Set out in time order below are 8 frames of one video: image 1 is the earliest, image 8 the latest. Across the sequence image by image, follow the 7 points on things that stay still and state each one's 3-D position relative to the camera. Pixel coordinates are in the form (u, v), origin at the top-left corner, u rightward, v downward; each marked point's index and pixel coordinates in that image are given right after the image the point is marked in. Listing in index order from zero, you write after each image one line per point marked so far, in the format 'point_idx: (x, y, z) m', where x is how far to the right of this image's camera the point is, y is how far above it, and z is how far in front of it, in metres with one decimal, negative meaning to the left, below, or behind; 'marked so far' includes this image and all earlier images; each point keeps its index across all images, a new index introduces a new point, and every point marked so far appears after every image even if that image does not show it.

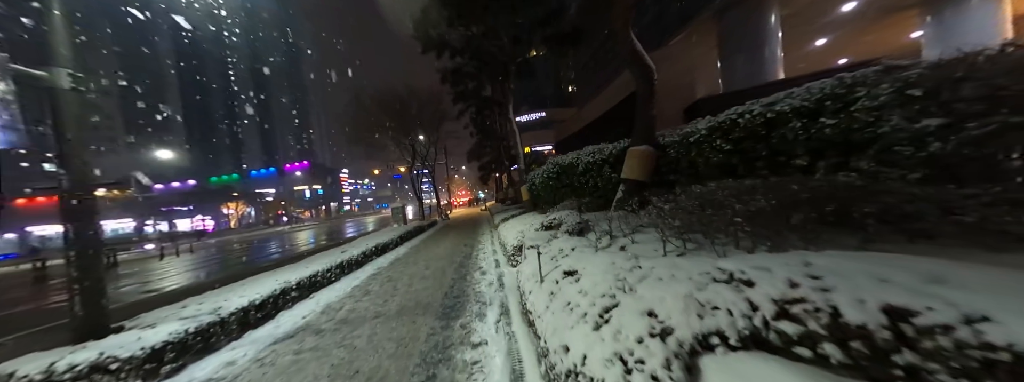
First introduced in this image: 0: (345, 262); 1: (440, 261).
0: (-5.4, -2.3, +7.6) m
1: (-2.4, -2.4, +7.9) m
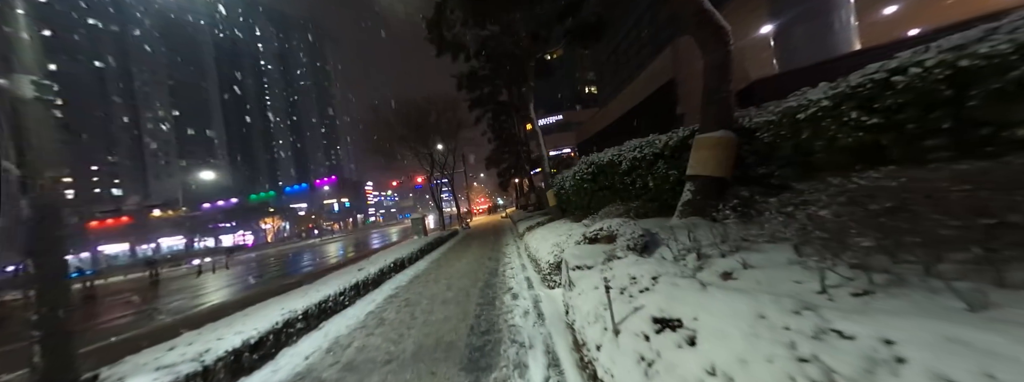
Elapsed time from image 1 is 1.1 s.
0: (-4.5, -2.7, +6.9) m
1: (-1.5, -2.7, +7.0) m
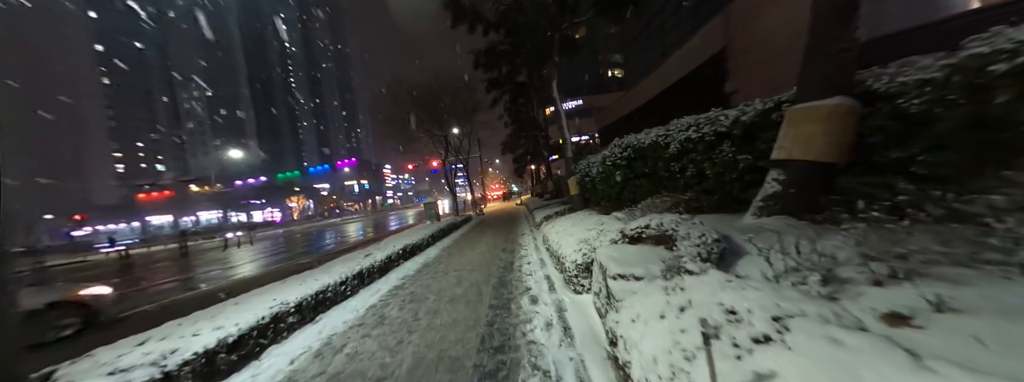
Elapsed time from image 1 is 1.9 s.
0: (-4.0, -2.2, +6.4) m
1: (-1.0, -2.2, +6.3) m
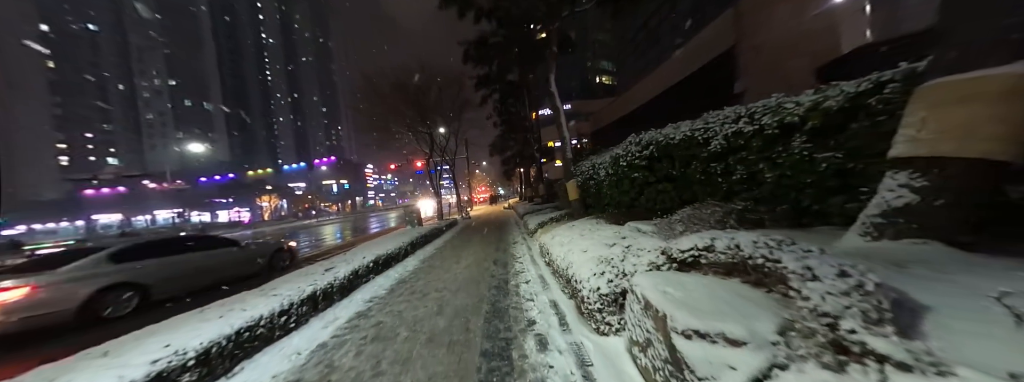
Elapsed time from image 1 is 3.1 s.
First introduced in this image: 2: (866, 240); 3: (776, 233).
0: (-4.1, -2.2, +5.0) m
1: (-1.1, -2.3, +5.1) m
2: (+3.5, -0.5, +2.3) m
3: (+3.2, -0.5, +2.9) m
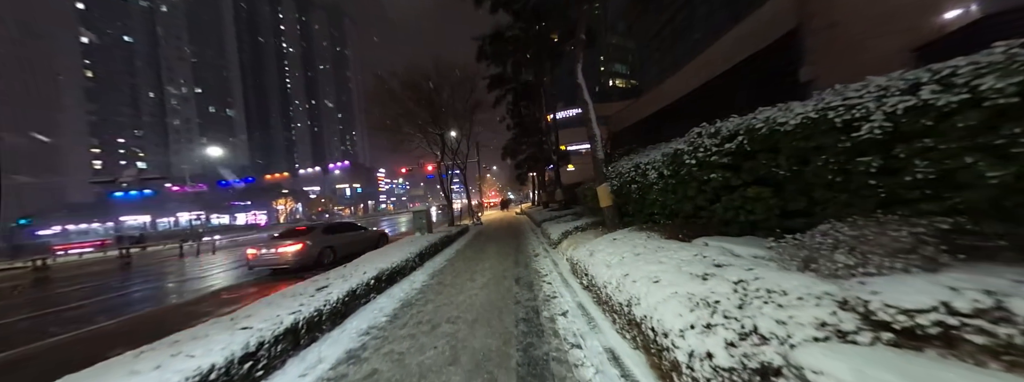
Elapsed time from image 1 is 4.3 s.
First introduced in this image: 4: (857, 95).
0: (-3.5, -2.3, +4.0) m
1: (-0.5, -2.4, +3.9) m
2: (+4.0, -0.5, +1.0) m
3: (+3.7, -0.6, +1.6) m
4: (+4.1, +1.1, +2.9) m
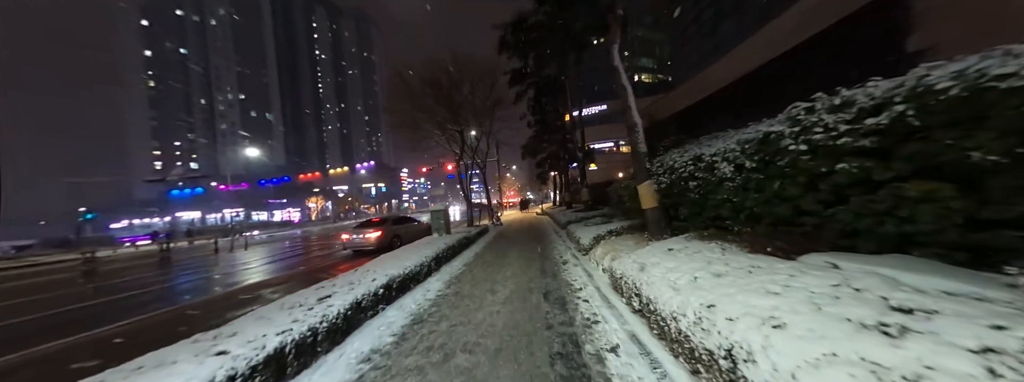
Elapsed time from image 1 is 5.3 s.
0: (-3.1, -2.2, +3.3) m
1: (-0.1, -2.3, +3.0) m
2: (+4.2, -0.5, -0.3) m
3: (+4.0, -0.6, +0.3) m
4: (+4.4, +1.2, +1.6) m
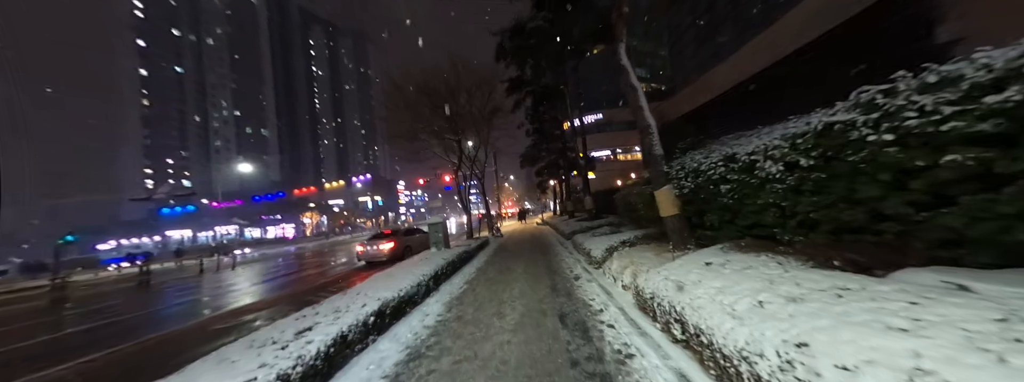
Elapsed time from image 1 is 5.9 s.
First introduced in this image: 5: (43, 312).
0: (-2.8, -2.4, +2.6) m
1: (+0.2, -2.4, +2.3) m
2: (+4.4, -0.3, -0.9) m
3: (+4.2, -0.4, -0.3) m
4: (+4.6, +1.2, +1.1) m
5: (-21.9, -5.6, +10.9) m
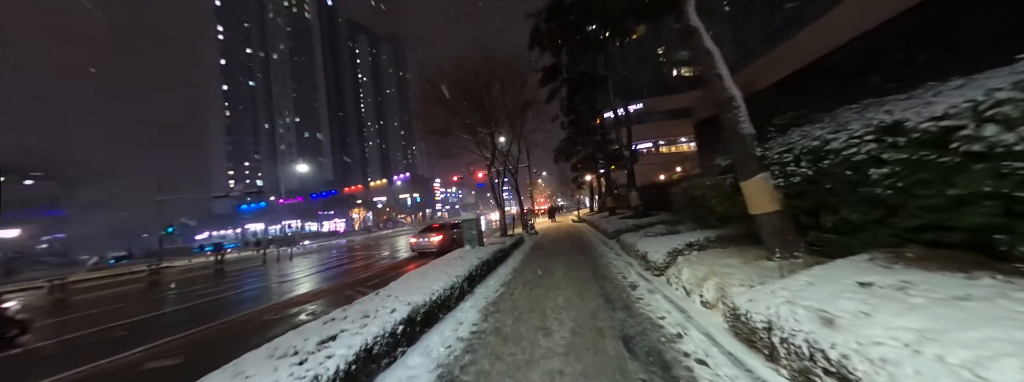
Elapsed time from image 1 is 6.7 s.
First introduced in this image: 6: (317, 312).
0: (-2.3, -2.3, +2.1) m
1: (+0.7, -2.3, +1.4) m
2: (+4.4, -0.2, -2.3) m
3: (+4.3, -0.3, -1.7) m
4: (+4.9, +1.4, -0.4) m
5: (-20.0, -5.6, +12.9) m
6: (-6.3, -3.9, +7.5) m
